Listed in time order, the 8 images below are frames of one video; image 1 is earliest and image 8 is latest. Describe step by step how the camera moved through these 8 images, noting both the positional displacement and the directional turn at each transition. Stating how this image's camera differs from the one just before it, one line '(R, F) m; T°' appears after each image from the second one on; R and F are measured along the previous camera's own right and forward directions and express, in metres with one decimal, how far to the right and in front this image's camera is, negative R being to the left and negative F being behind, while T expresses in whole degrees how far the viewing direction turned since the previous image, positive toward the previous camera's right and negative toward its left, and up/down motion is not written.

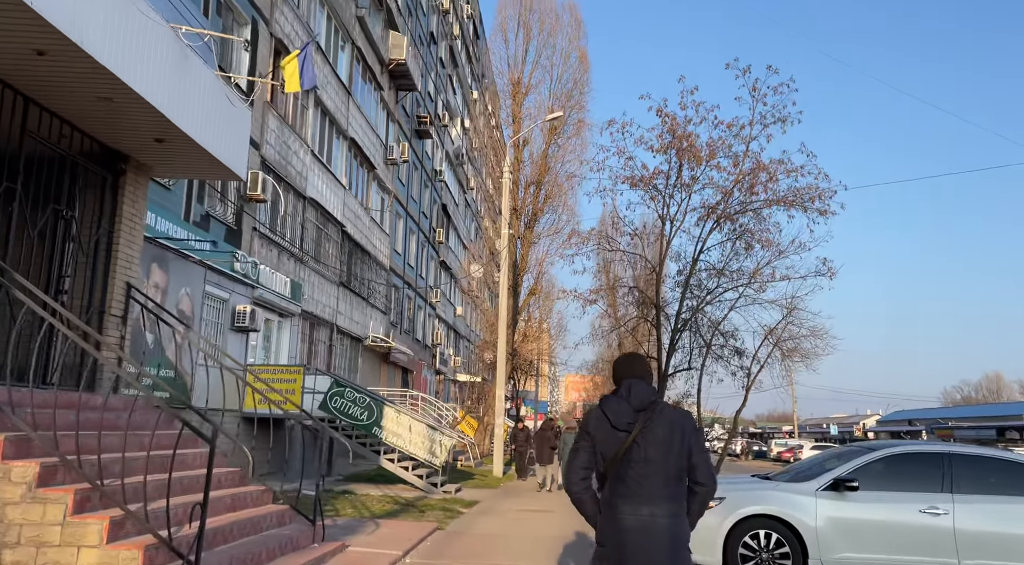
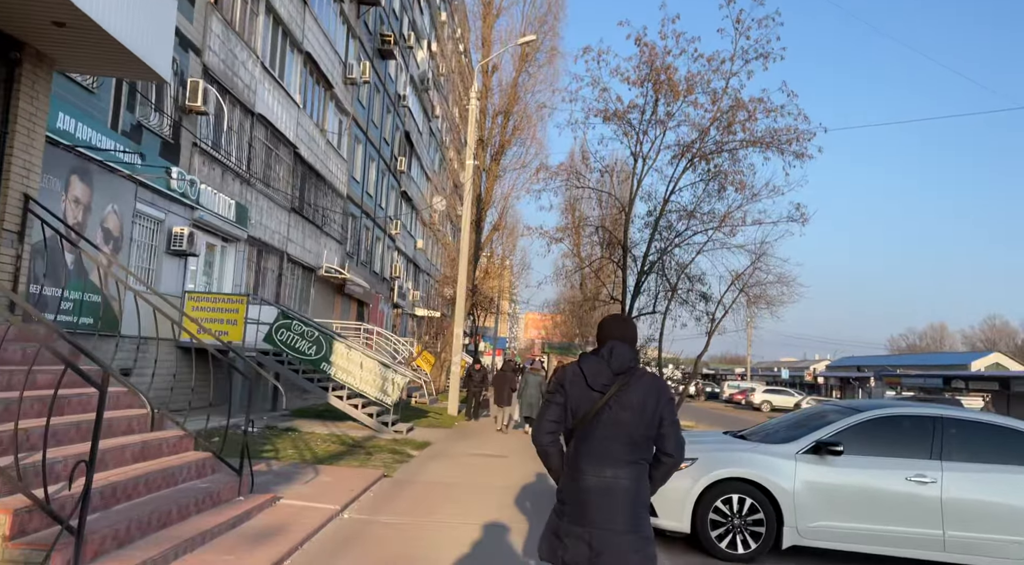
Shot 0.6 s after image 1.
(0.0, +0.8) m; +3°
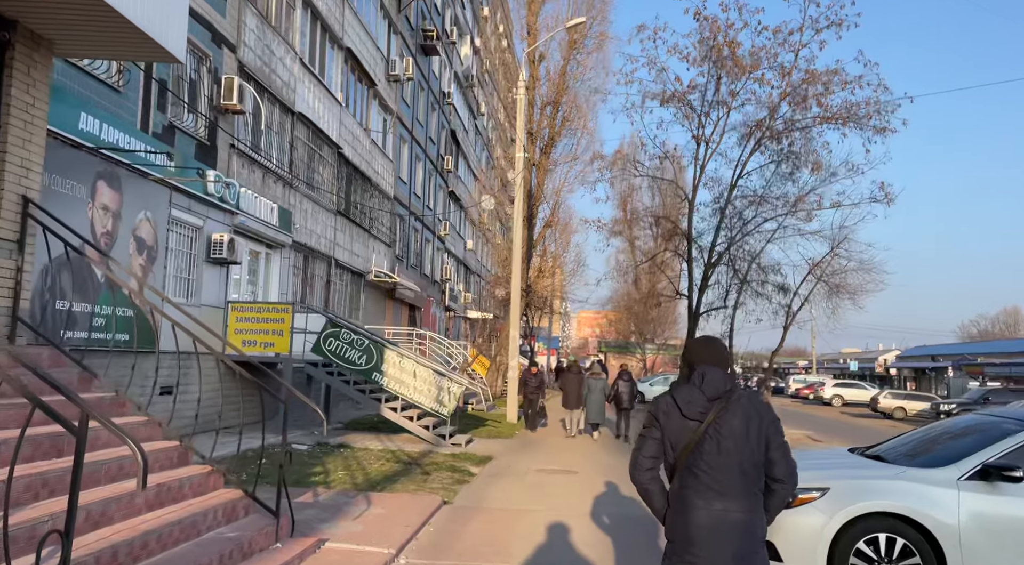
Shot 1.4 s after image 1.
(-0.2, +0.9) m; -3°
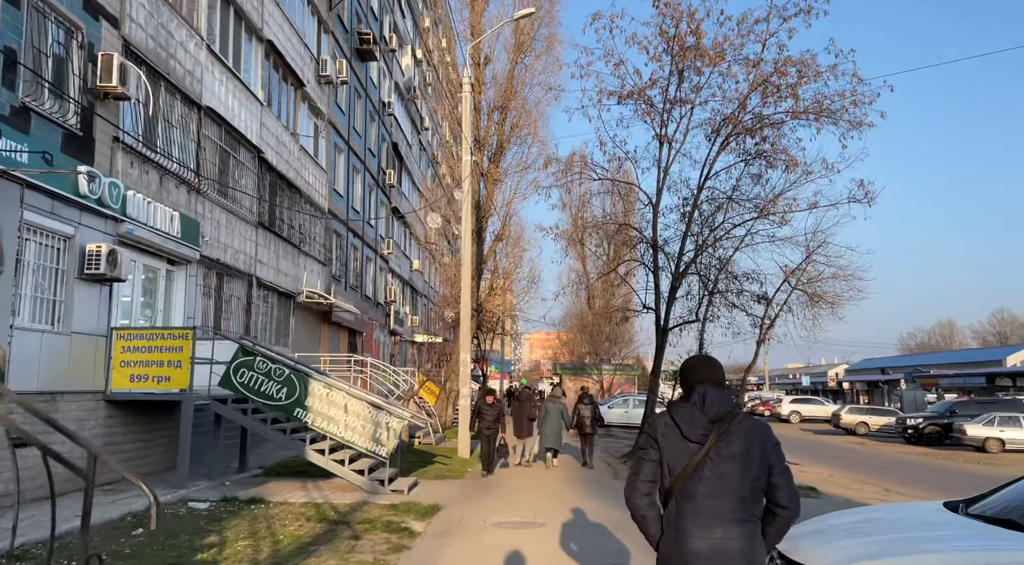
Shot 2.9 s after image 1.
(0.0, +1.8) m; +3°
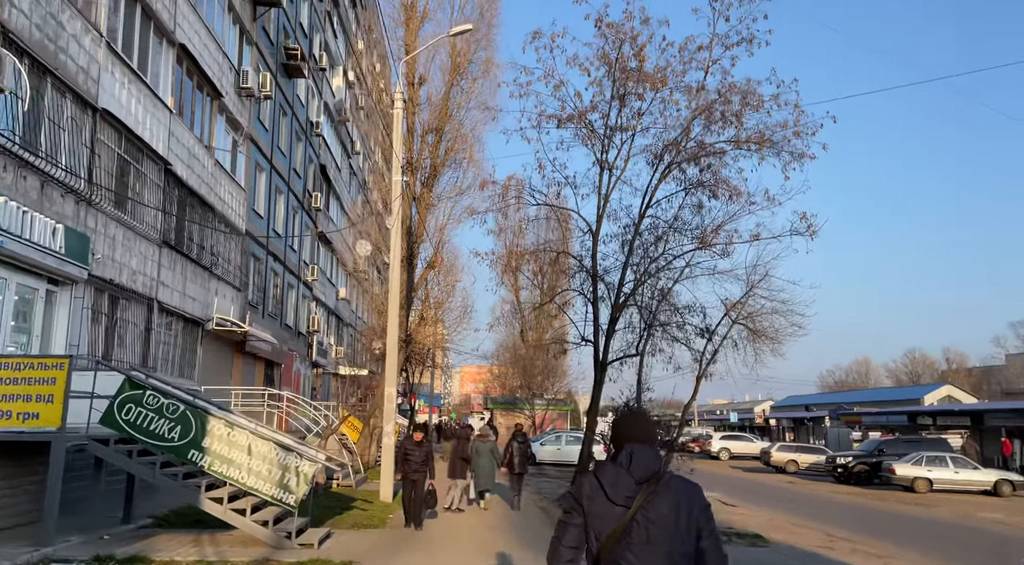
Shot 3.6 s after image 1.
(0.0, +0.9) m; +5°
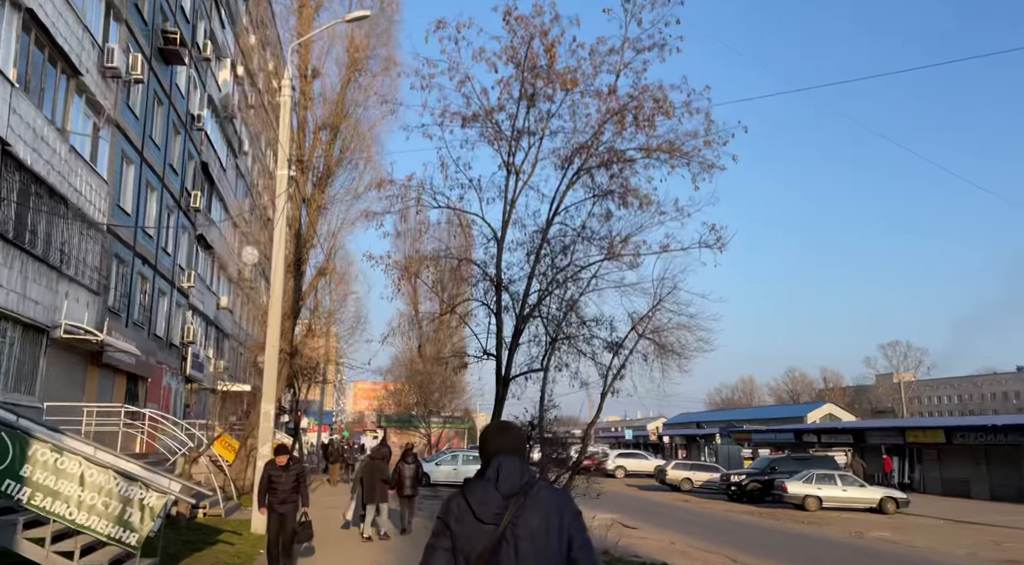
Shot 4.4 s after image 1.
(0.0, +1.1) m; +7°
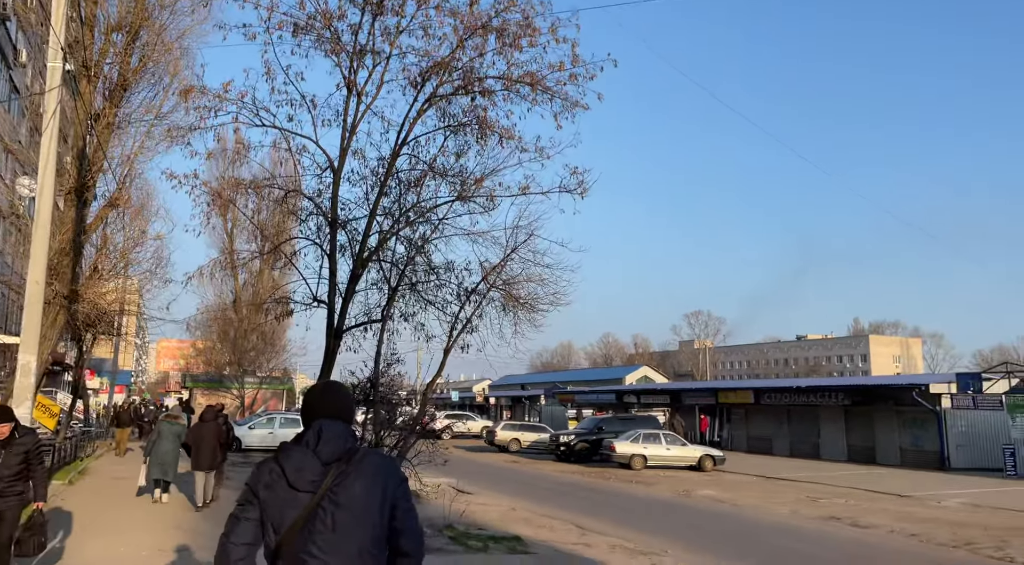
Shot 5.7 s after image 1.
(-0.2, +1.8) m; +12°
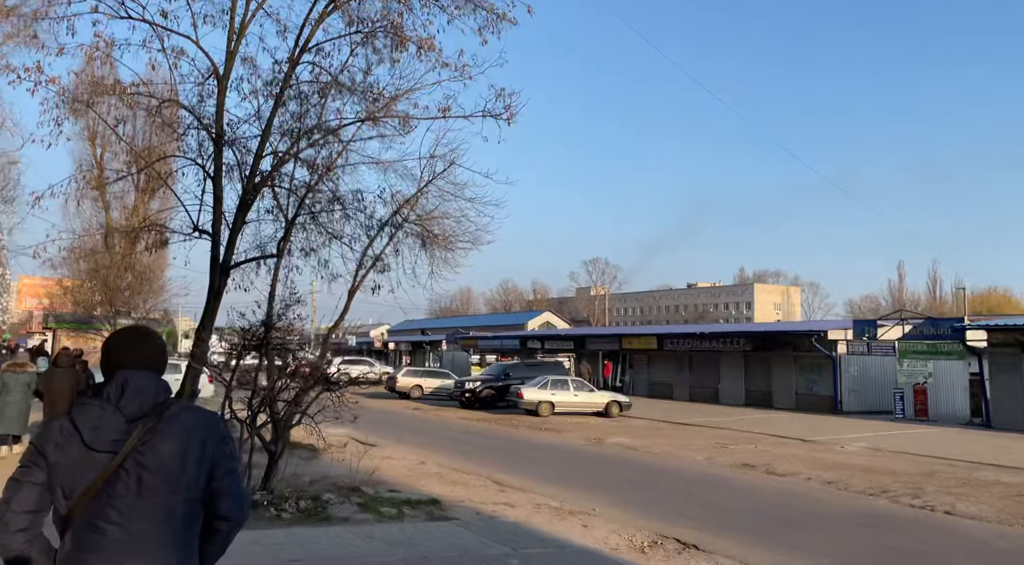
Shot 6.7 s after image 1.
(-0.2, +1.4) m; +7°
